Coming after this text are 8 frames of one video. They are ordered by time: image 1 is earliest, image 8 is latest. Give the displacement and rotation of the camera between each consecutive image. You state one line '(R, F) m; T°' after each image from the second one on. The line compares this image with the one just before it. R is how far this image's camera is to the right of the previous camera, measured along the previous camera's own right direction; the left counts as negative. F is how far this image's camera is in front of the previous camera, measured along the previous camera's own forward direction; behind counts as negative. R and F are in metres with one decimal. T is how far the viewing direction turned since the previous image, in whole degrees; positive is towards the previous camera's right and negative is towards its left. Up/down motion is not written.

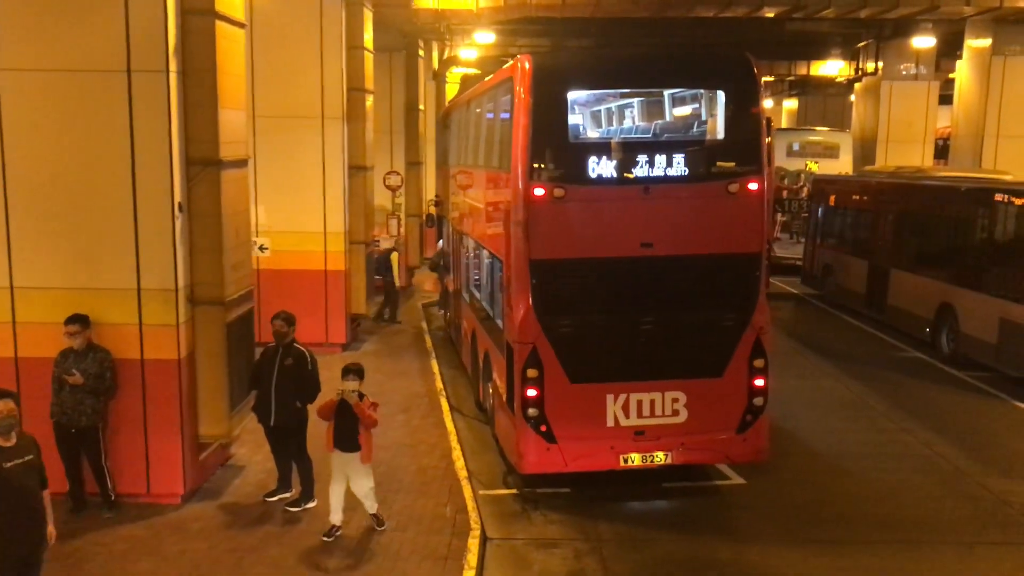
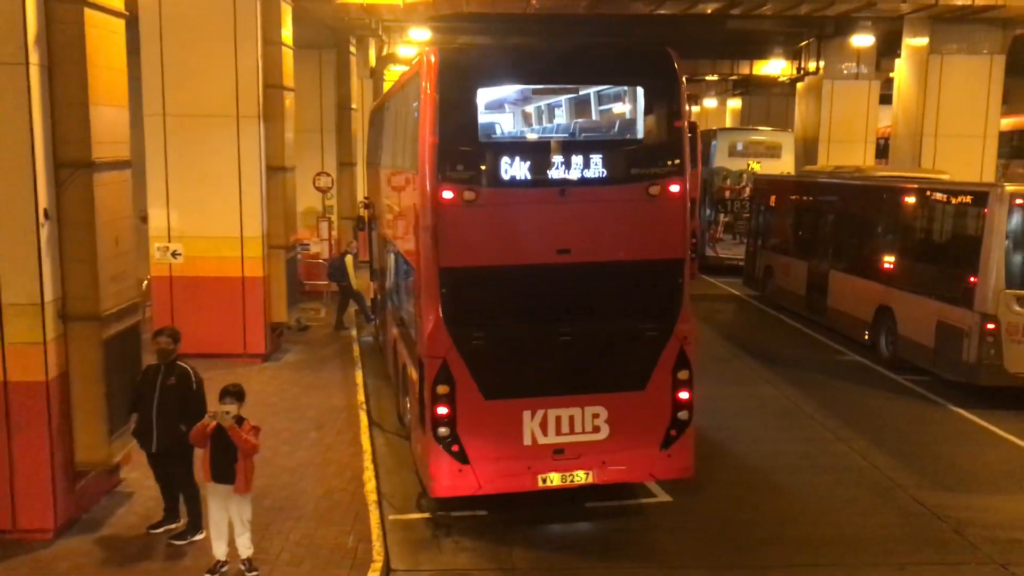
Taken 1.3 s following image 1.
(+0.4, +0.5) m; +3°
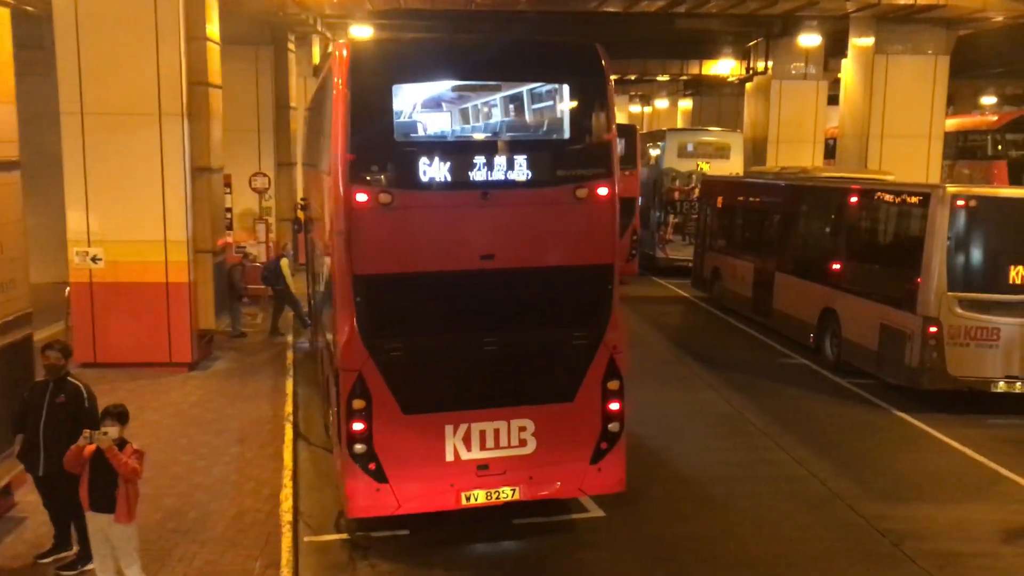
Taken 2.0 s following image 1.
(+0.3, +0.4) m; +2°
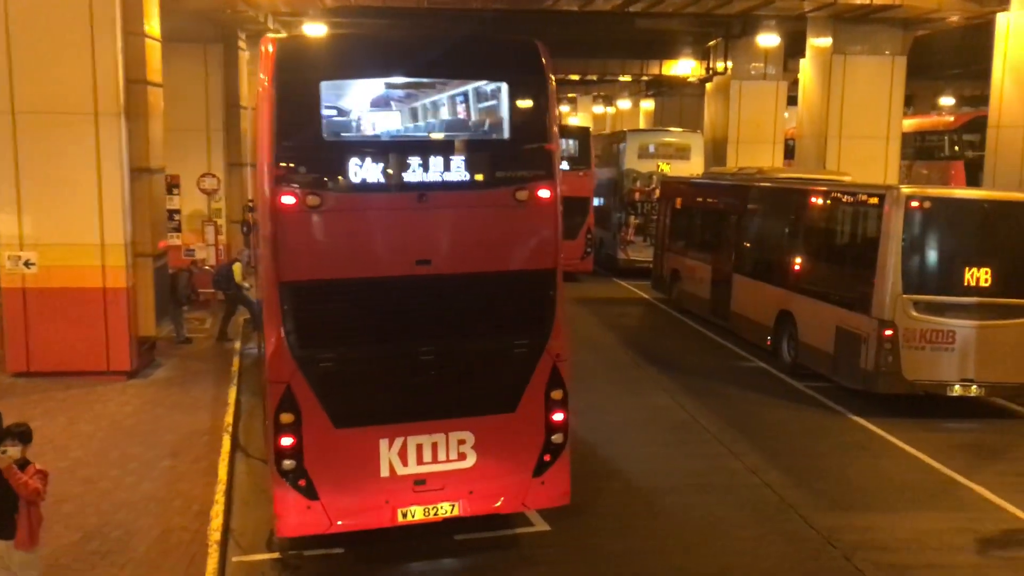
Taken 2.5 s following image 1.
(+0.2, +0.3) m; +2°
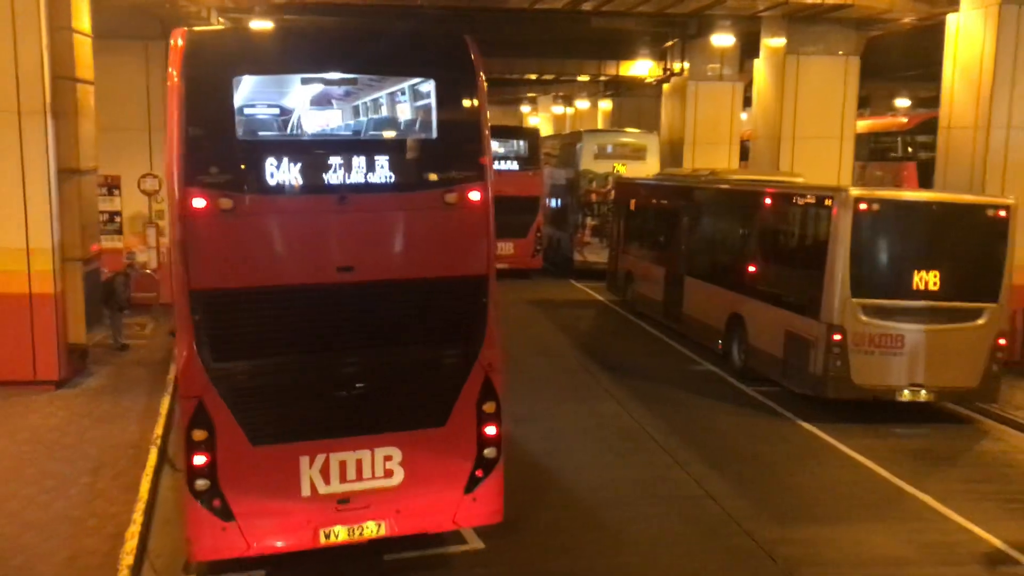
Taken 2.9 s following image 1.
(+0.3, +0.3) m; +2°
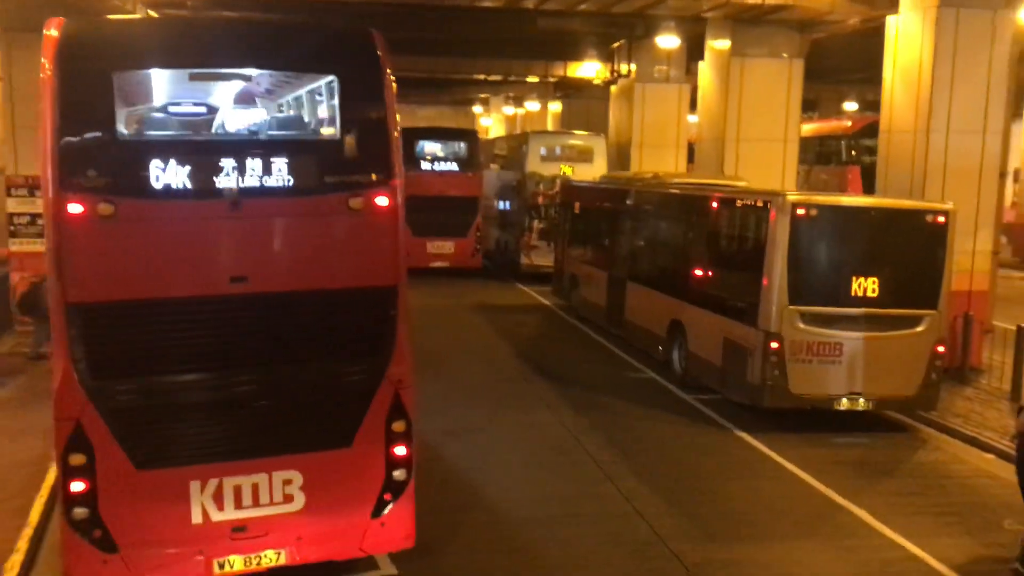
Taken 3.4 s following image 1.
(+0.3, +0.4) m; +3°
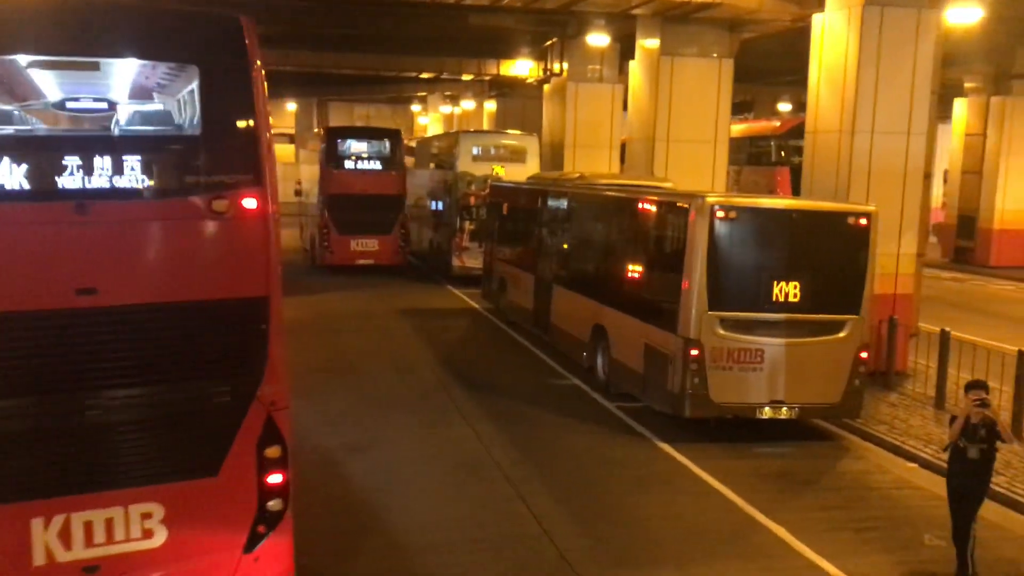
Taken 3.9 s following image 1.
(+0.4, +0.5) m; +3°
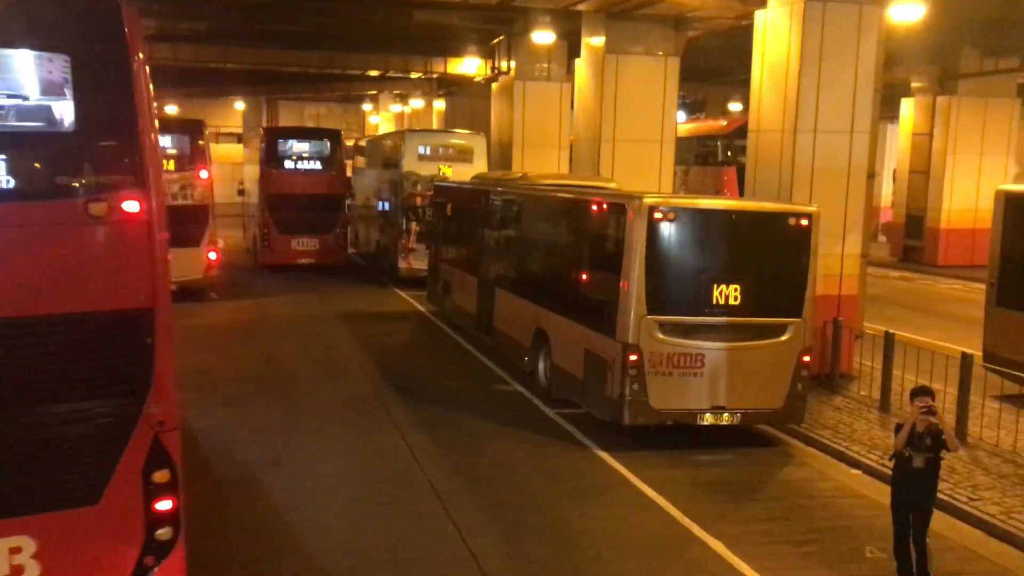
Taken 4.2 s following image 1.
(+0.3, +0.4) m; +2°
